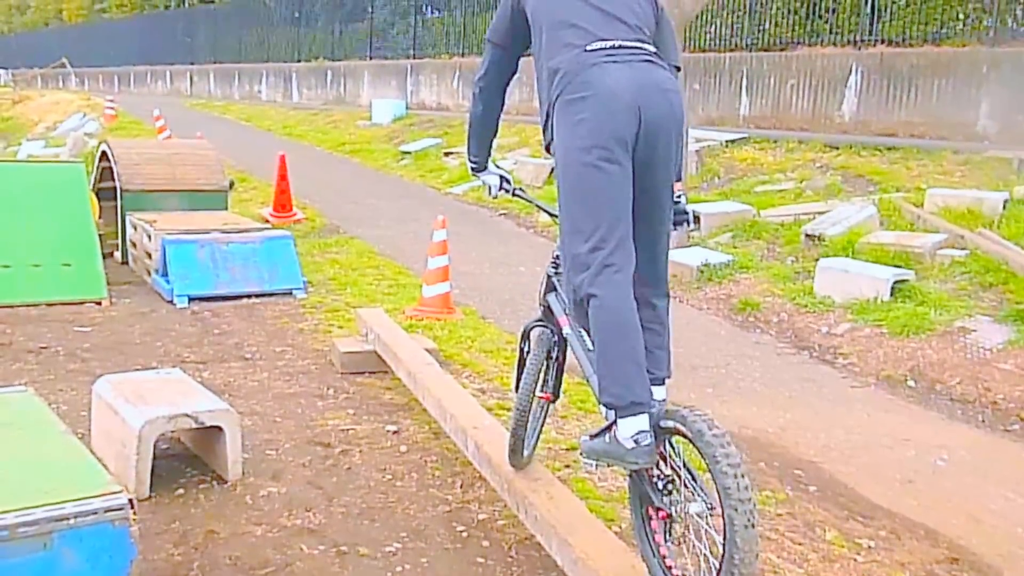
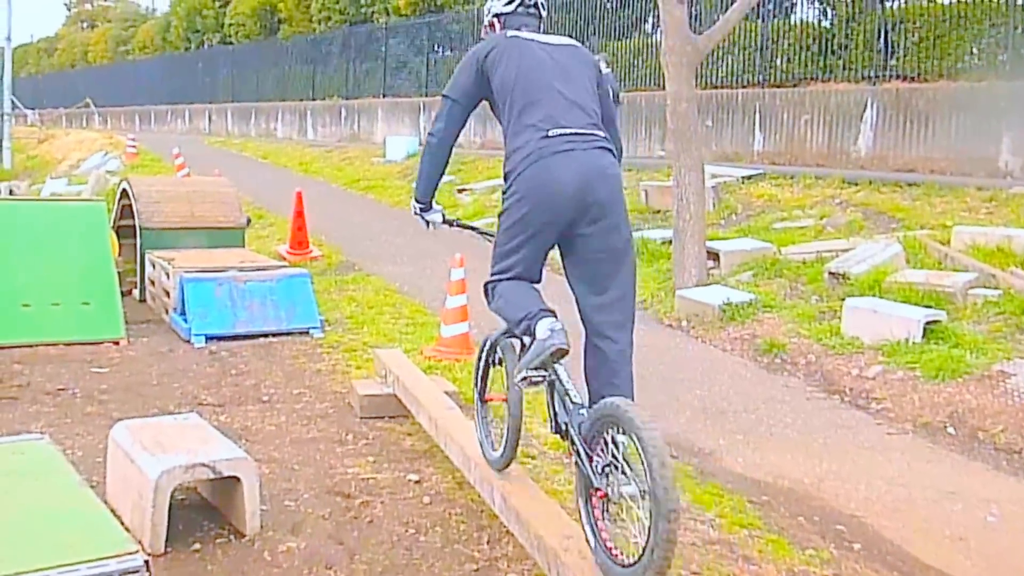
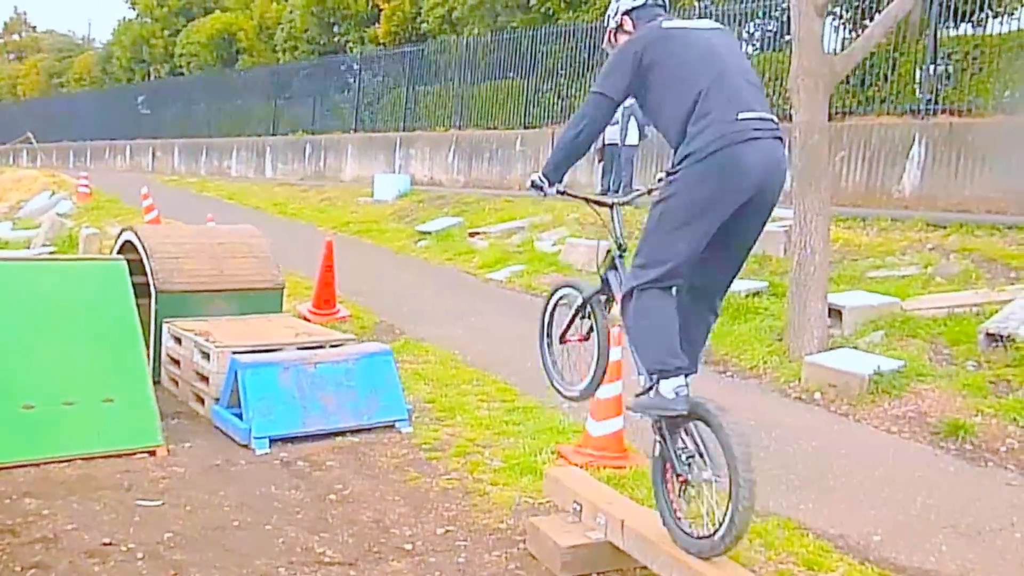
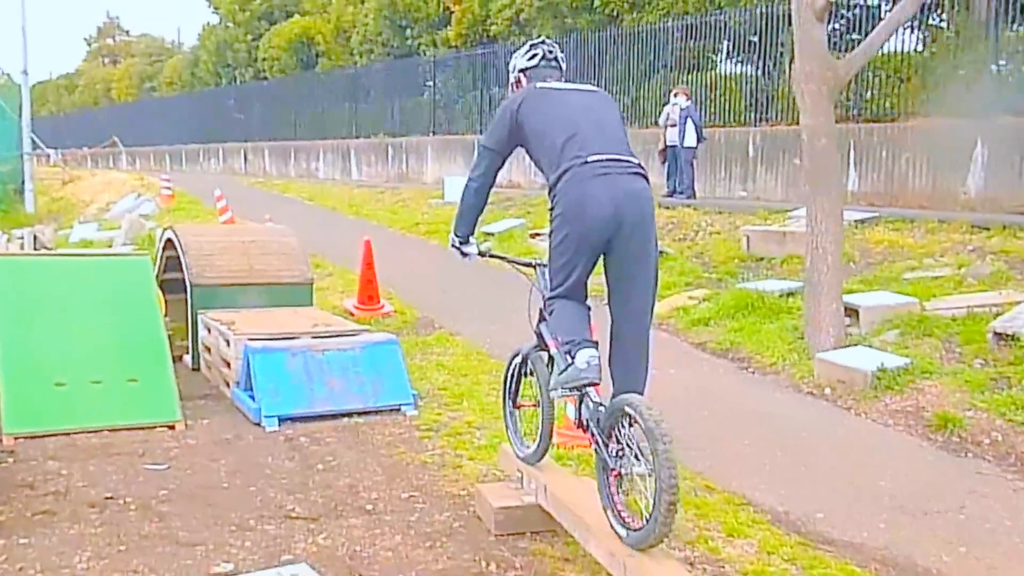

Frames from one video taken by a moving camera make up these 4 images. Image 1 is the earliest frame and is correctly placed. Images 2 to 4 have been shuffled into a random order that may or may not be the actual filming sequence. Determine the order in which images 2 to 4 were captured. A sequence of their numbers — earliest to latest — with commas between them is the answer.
2, 4, 3
